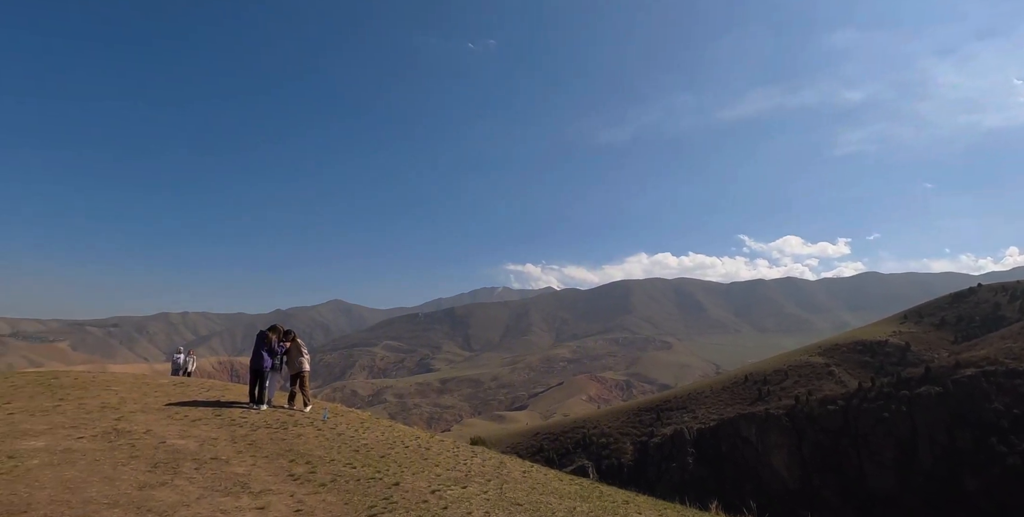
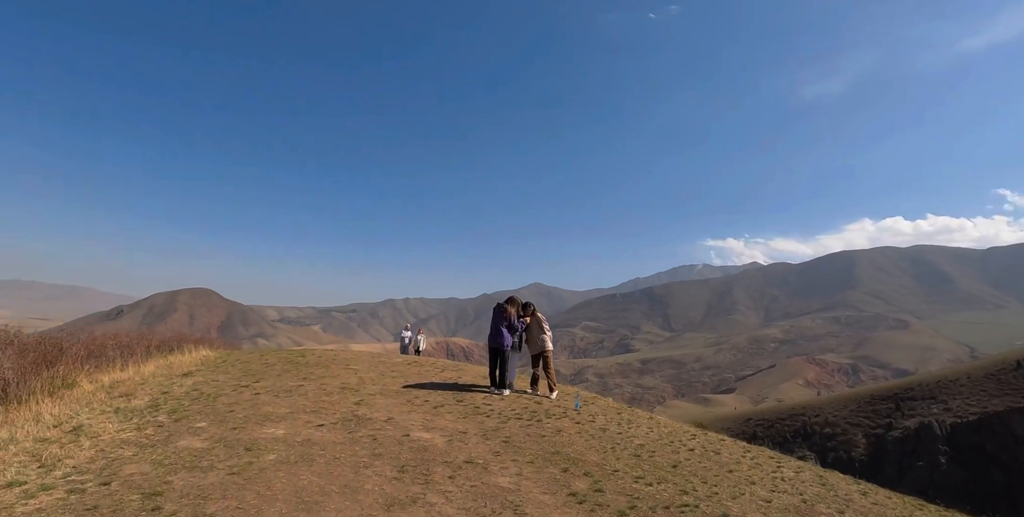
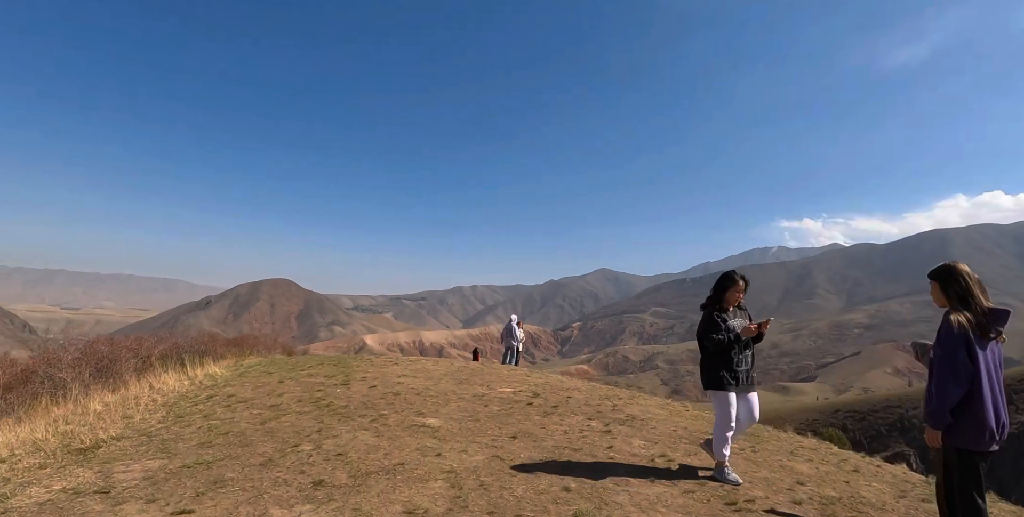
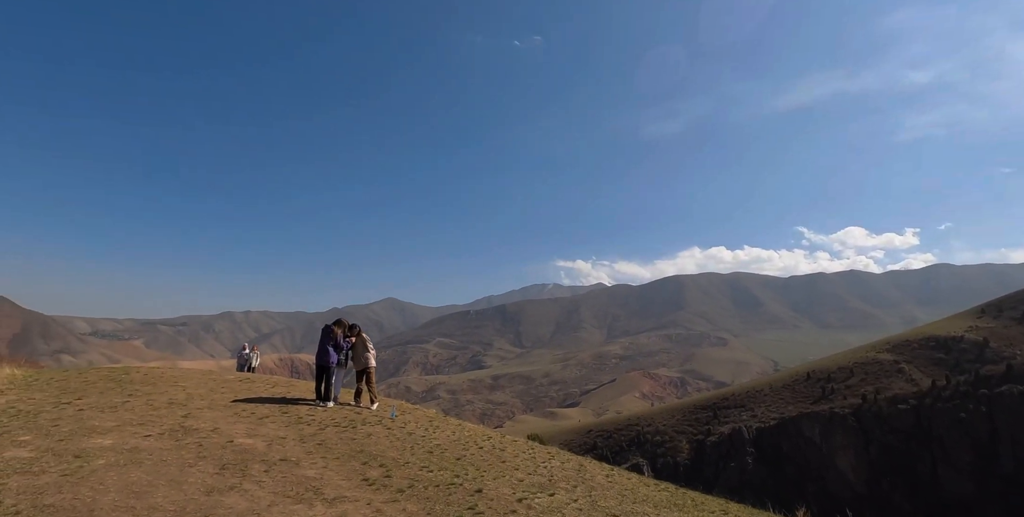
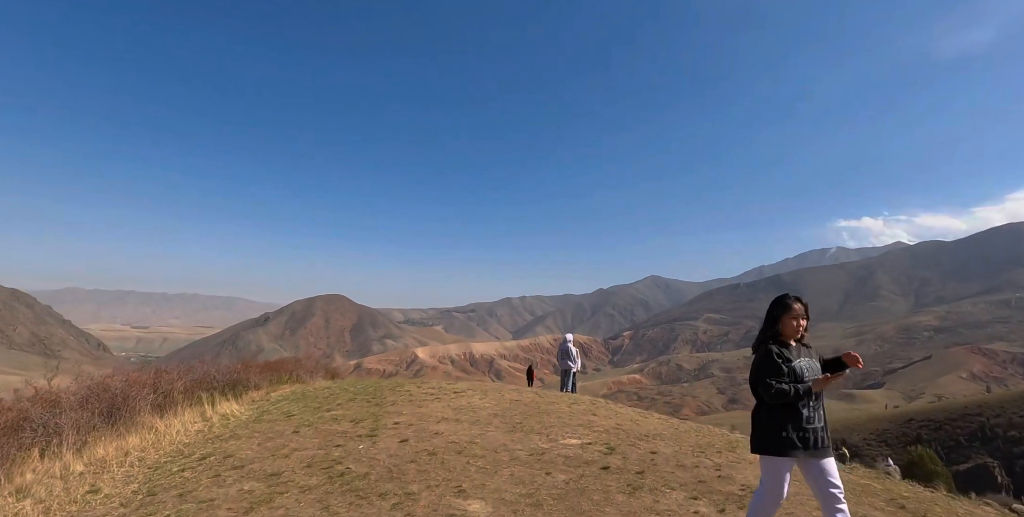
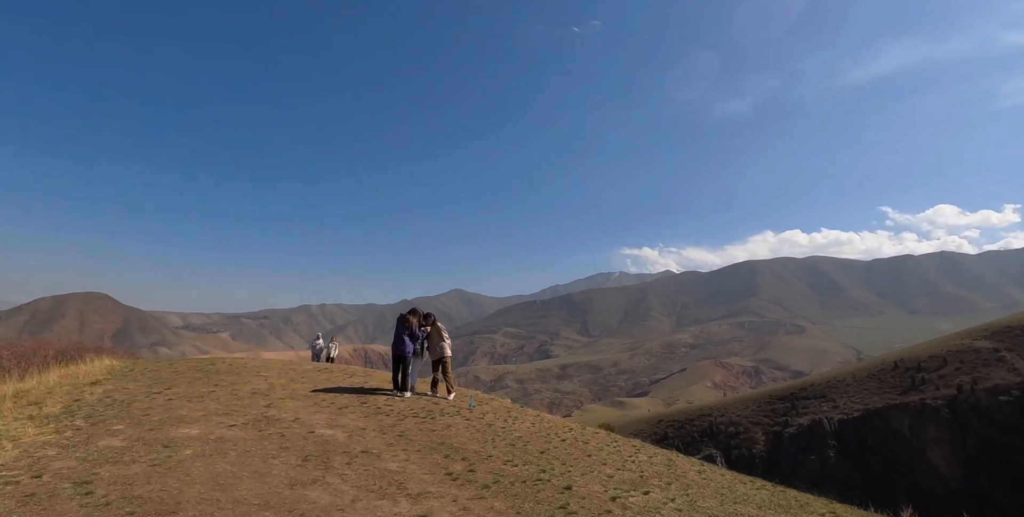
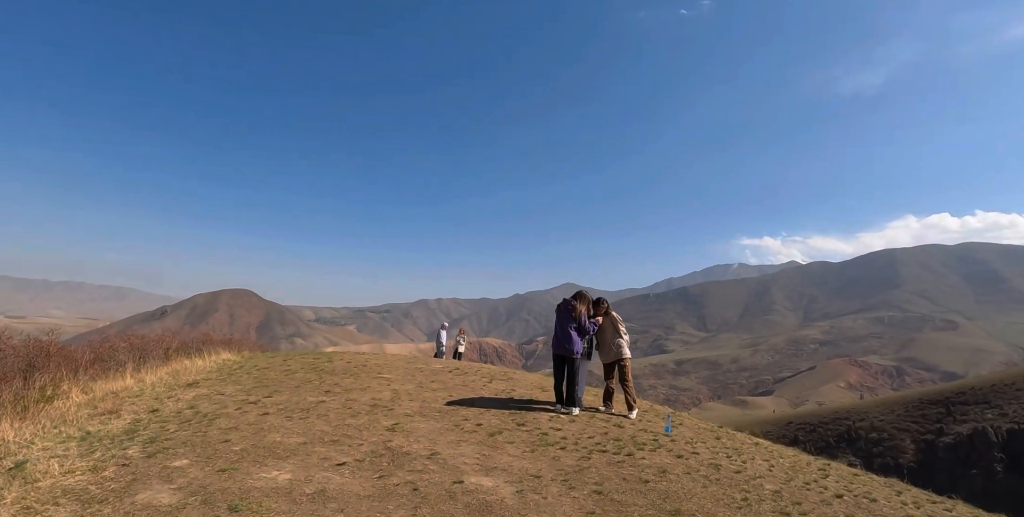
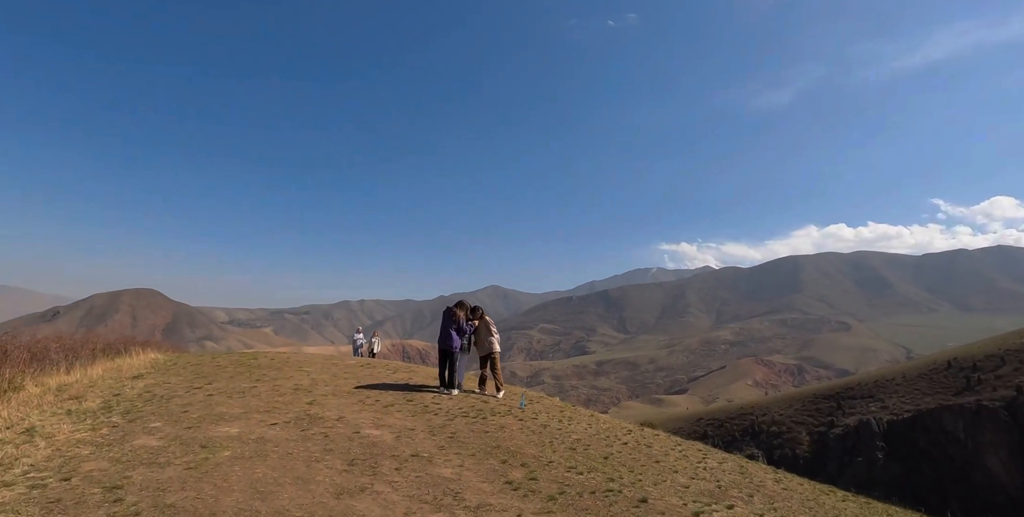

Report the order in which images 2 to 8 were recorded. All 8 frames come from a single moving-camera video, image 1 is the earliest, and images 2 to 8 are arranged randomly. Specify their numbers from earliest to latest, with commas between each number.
4, 6, 8, 2, 7, 3, 5
